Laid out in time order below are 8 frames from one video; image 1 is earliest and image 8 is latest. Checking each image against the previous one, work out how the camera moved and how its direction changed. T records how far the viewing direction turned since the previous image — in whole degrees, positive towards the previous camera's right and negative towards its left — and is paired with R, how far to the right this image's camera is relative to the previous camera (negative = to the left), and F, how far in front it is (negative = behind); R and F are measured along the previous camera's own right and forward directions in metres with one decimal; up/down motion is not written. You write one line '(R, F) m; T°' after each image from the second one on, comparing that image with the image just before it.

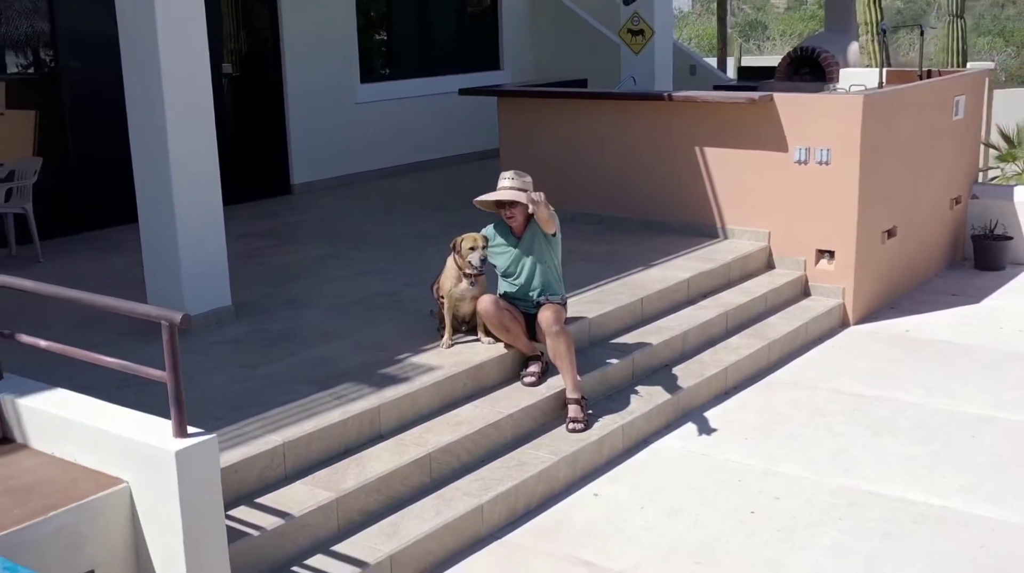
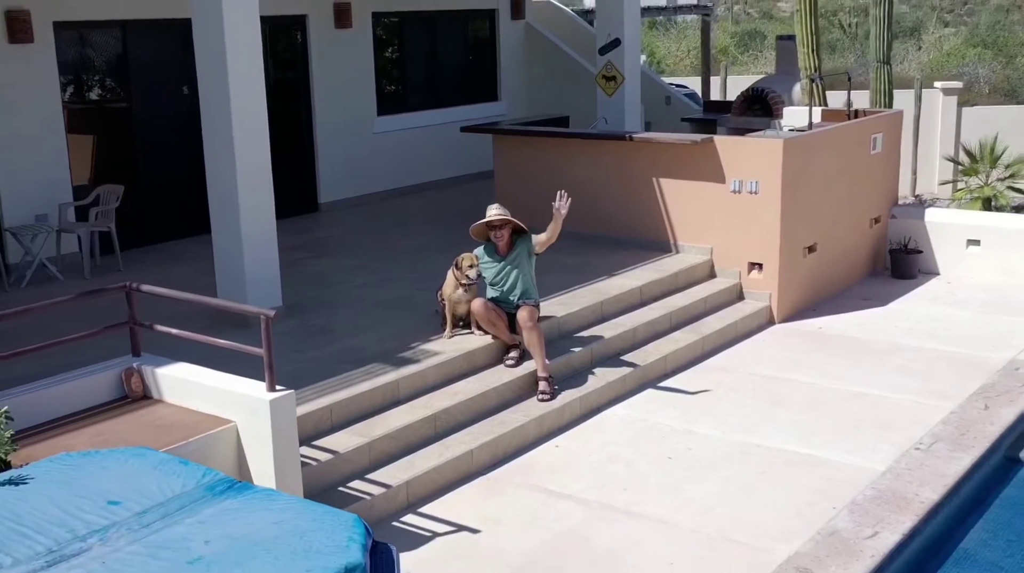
(+0.1, -1.9) m; 0°
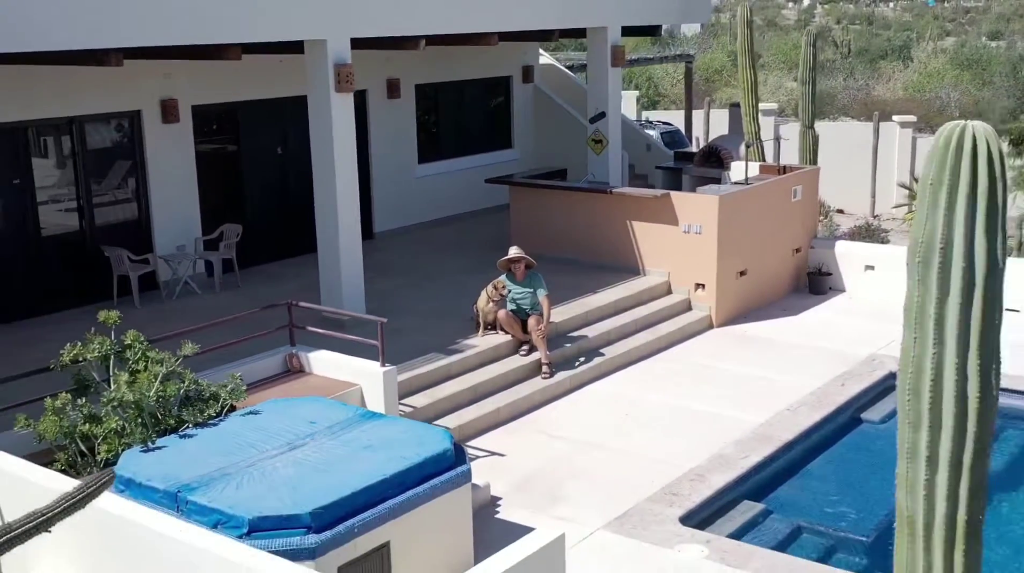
(-0.1, -3.7) m; 0°
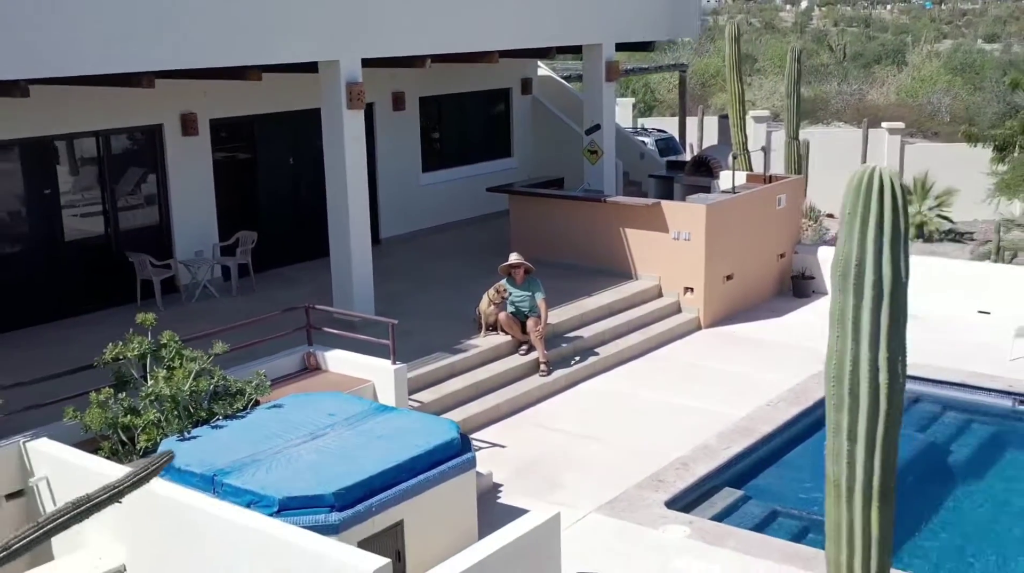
(0.0, -0.8) m; 0°
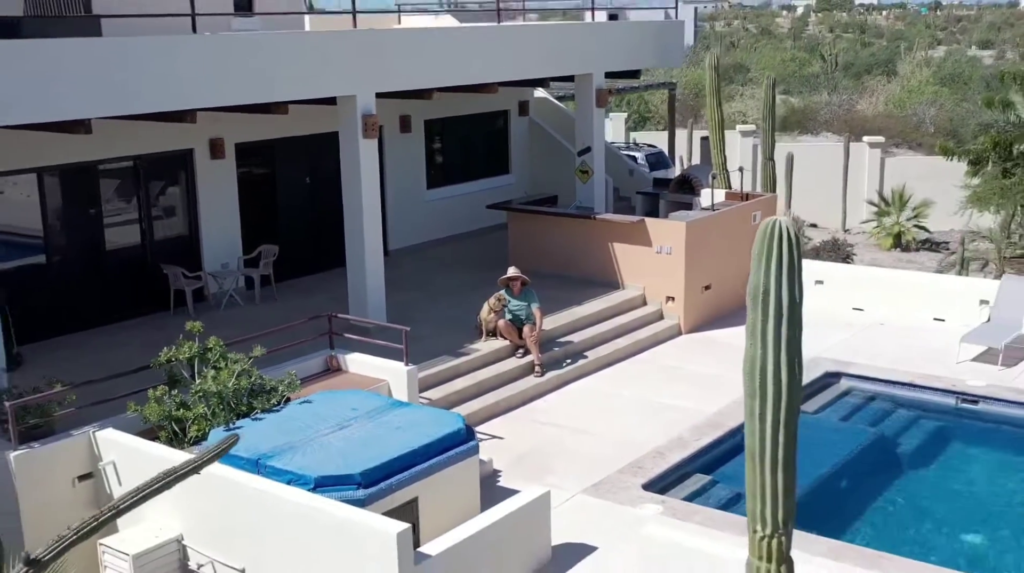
(0.0, -1.4) m; 0°
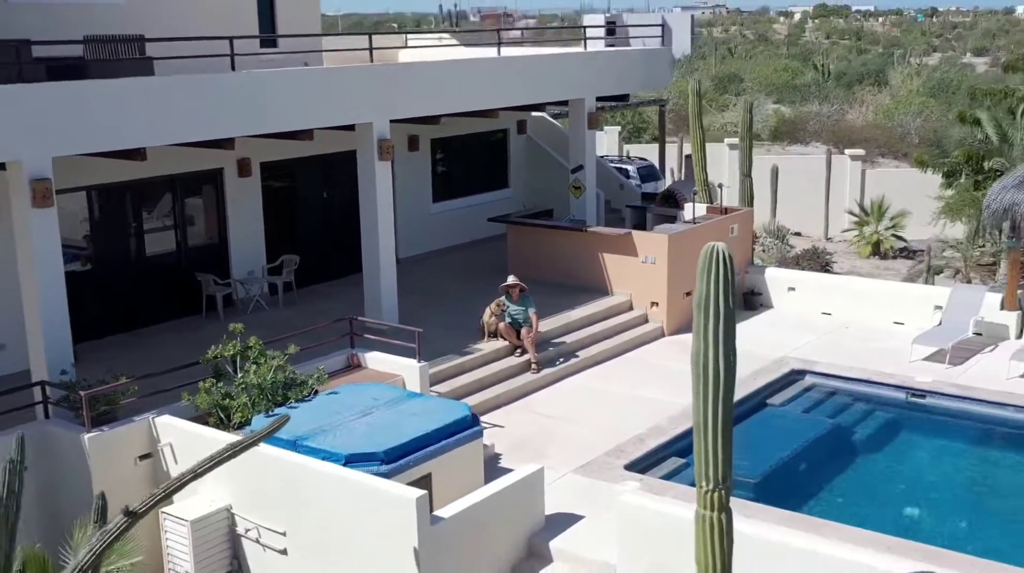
(0.0, -1.6) m; 0°
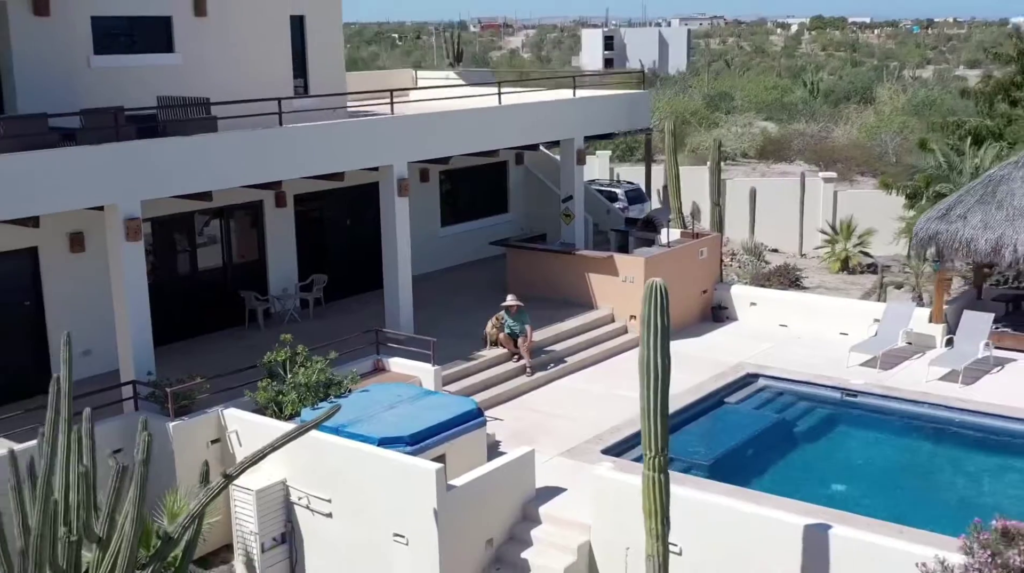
(0.0, -2.8) m; 0°
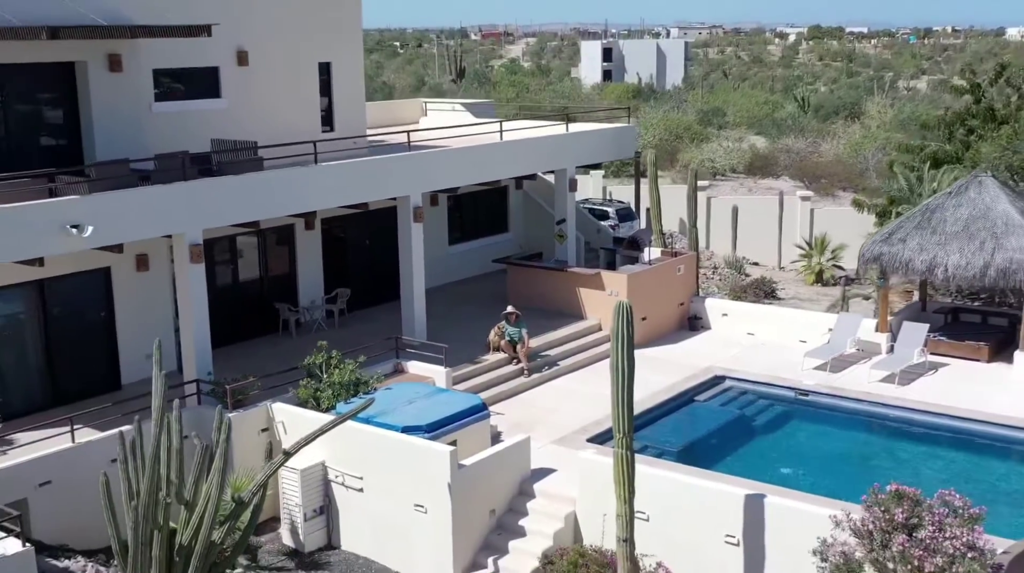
(0.0, -2.9) m; 0°
